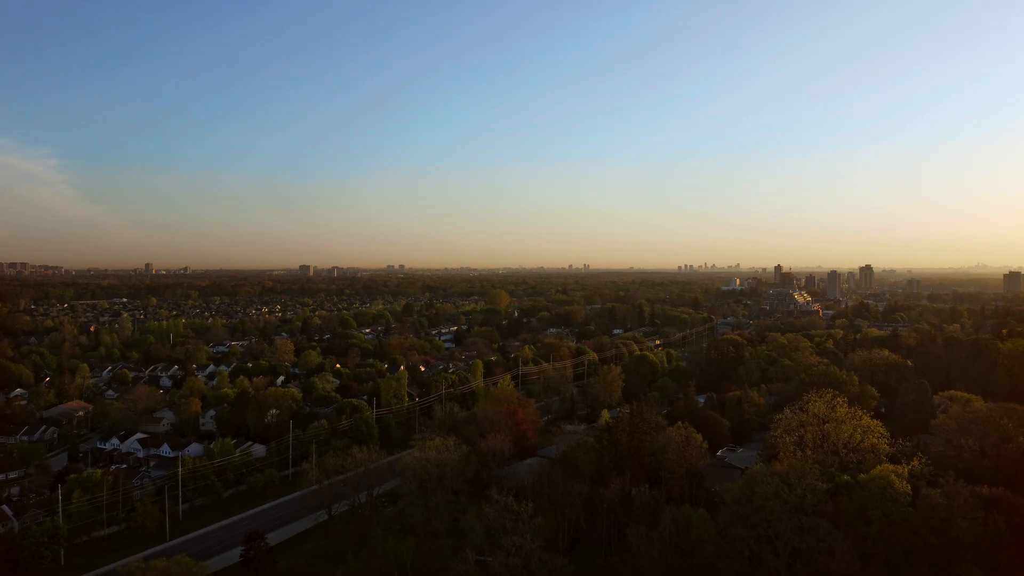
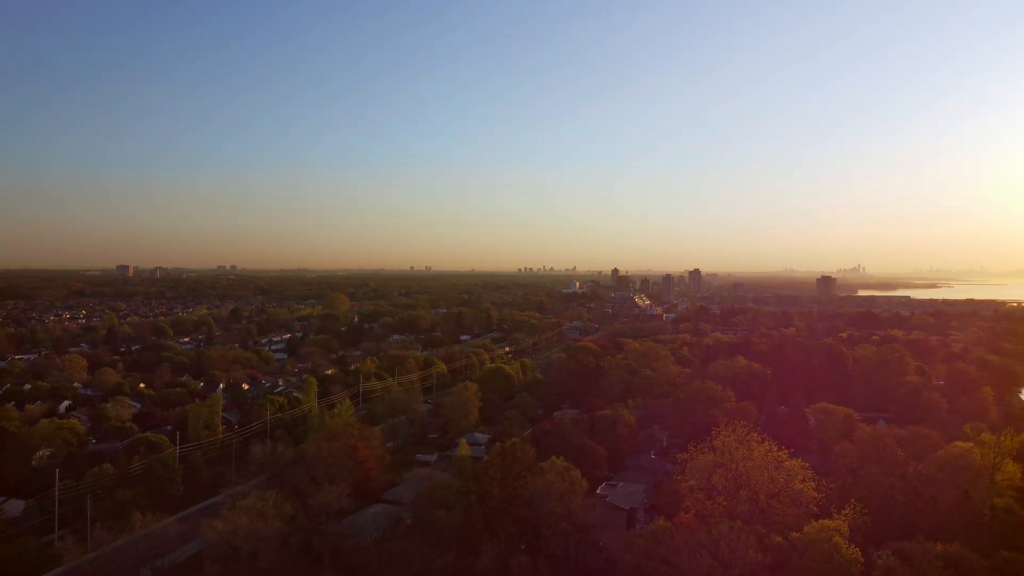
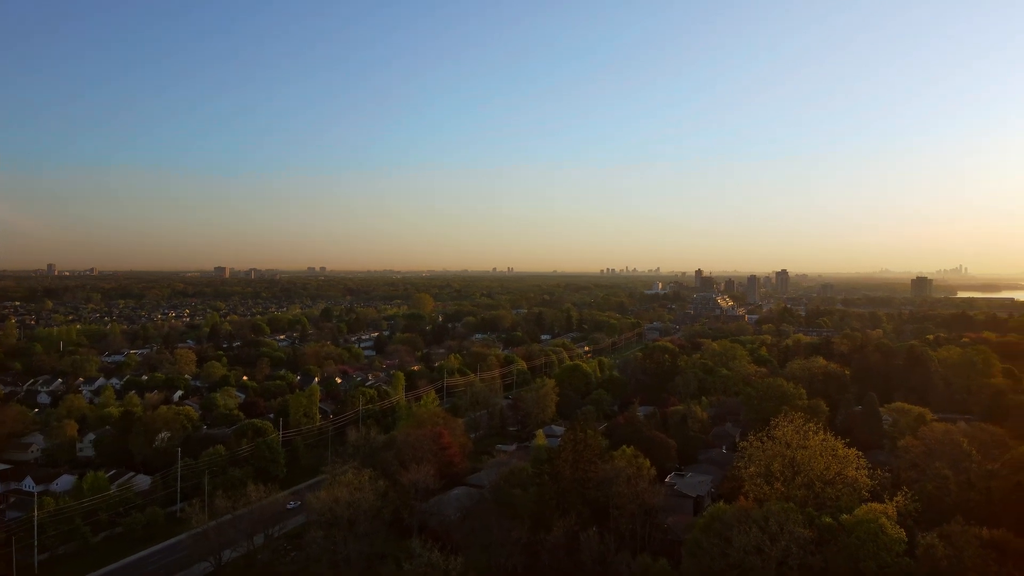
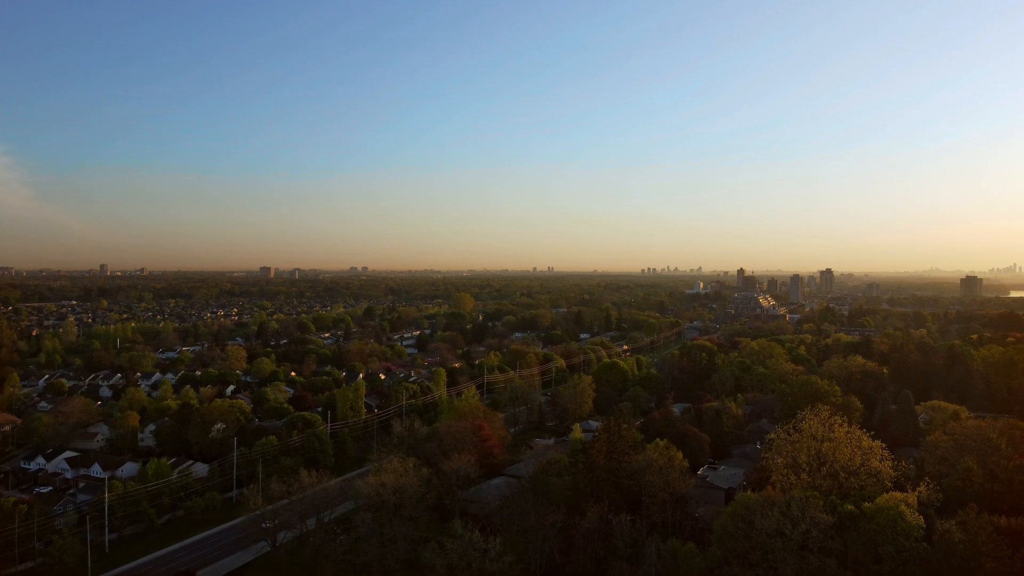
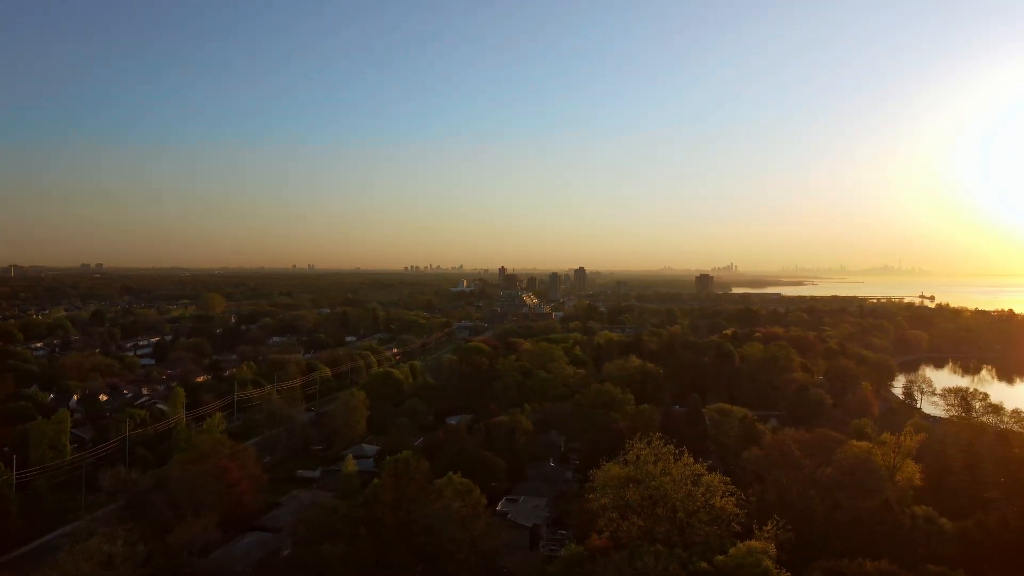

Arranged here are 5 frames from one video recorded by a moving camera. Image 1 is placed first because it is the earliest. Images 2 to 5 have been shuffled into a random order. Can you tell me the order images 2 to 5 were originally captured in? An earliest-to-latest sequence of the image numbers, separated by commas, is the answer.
4, 3, 2, 5
